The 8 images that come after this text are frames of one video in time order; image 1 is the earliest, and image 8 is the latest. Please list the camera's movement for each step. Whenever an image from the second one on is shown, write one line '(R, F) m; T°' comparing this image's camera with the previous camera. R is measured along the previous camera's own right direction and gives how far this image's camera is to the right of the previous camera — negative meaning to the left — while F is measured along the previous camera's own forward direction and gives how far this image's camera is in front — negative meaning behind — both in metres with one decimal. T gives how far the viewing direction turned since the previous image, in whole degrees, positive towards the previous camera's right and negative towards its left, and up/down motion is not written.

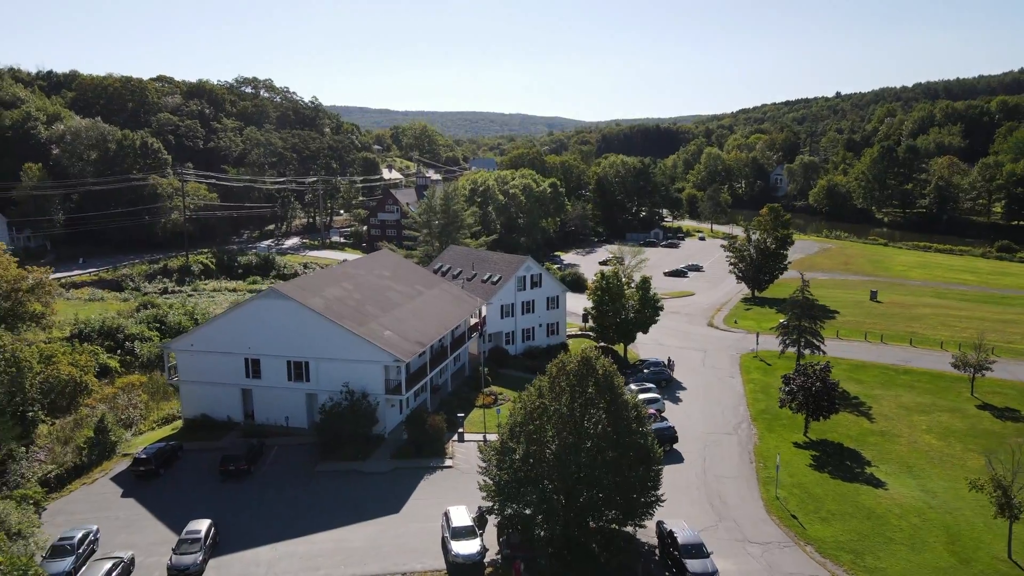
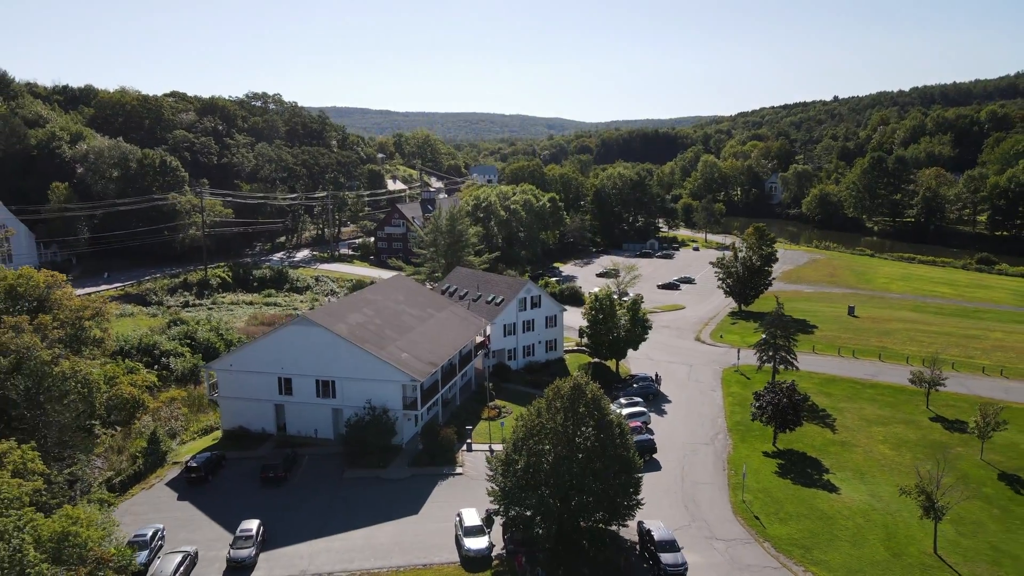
(-0.1, -2.0) m; 0°
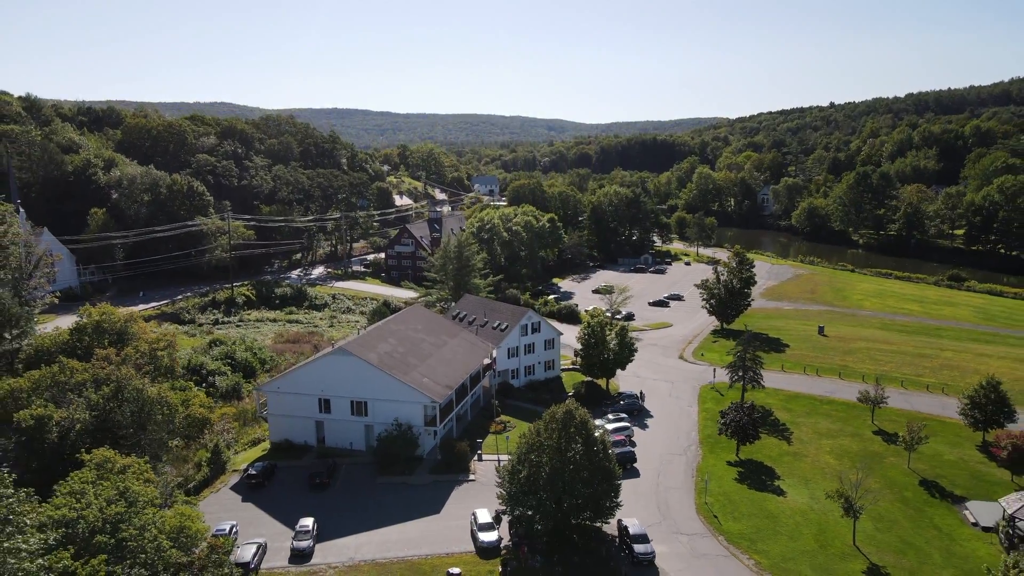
(-0.1, -3.2) m; 0°
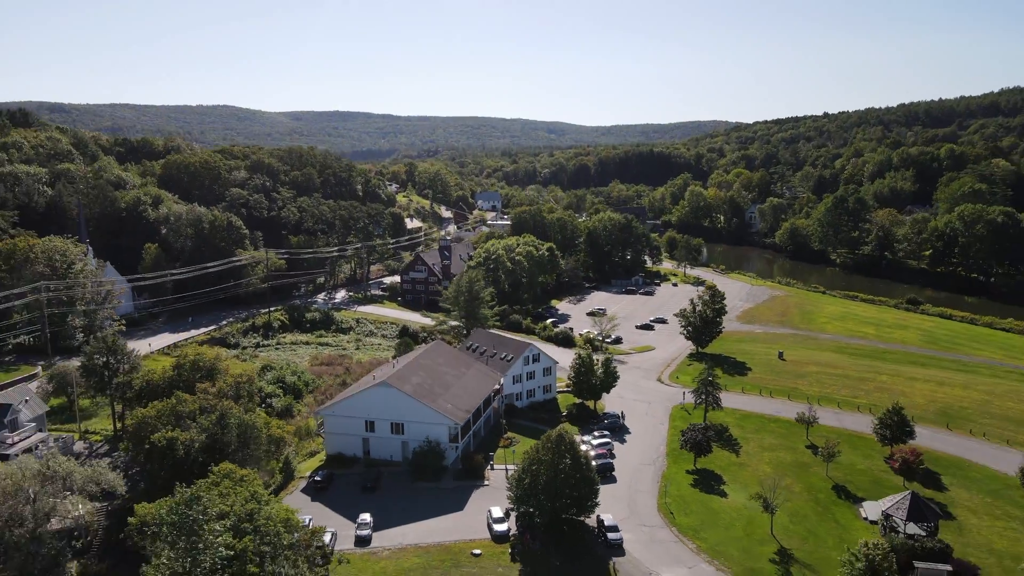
(-0.2, -5.5) m; 0°
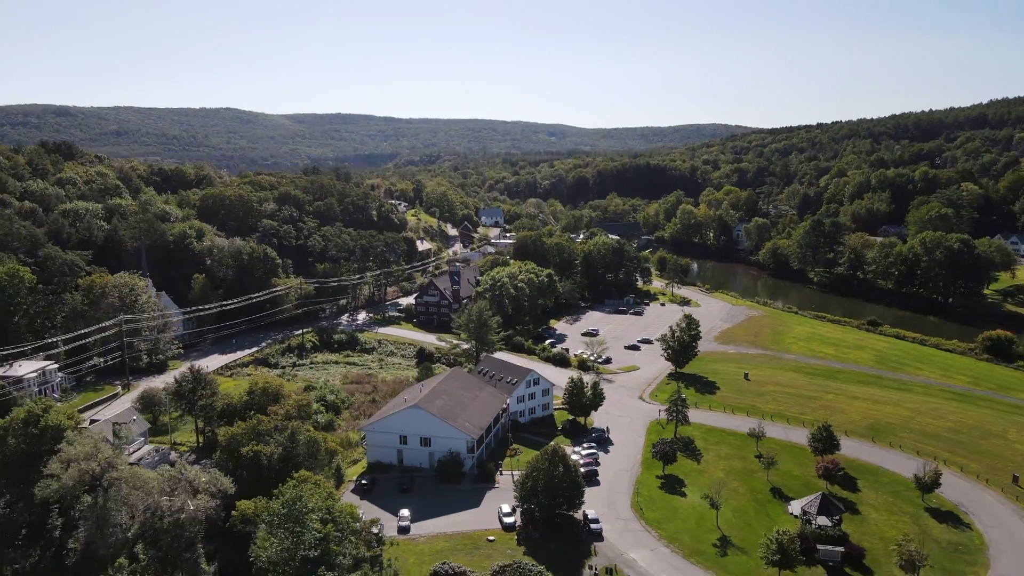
(-0.2, -6.4) m; 0°
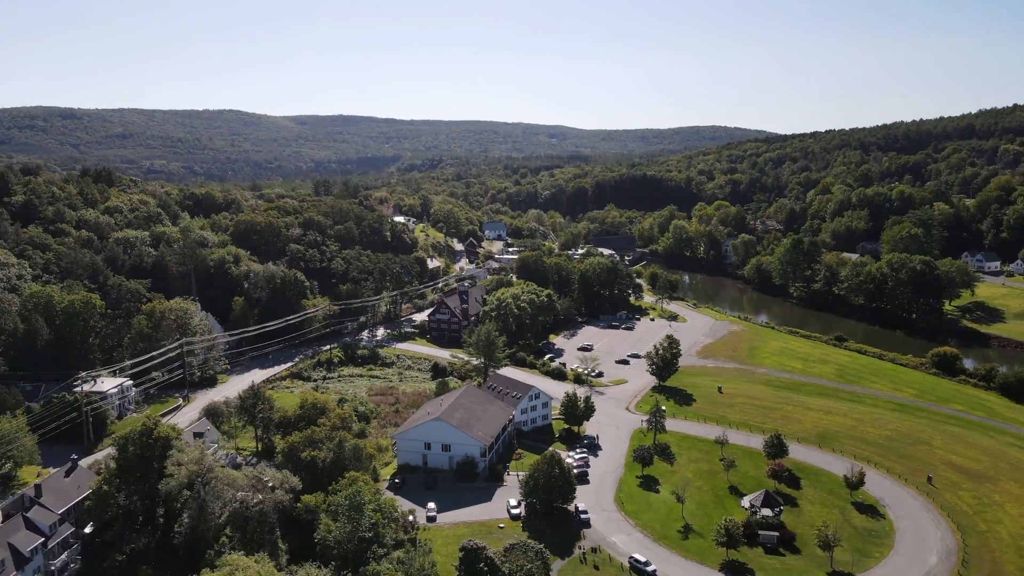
(-0.3, -6.7) m; 0°
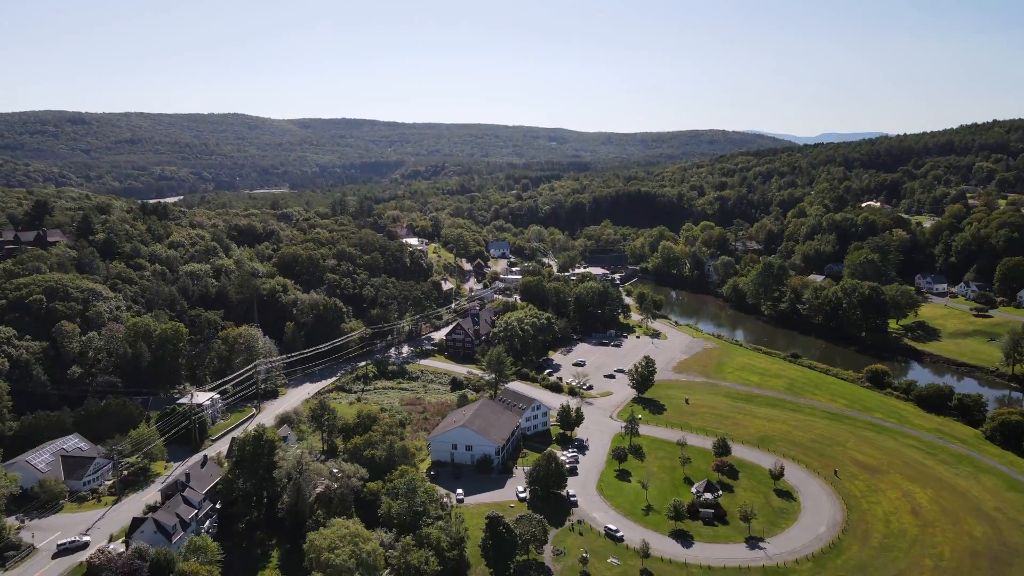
(-0.6, -11.8) m; 0°
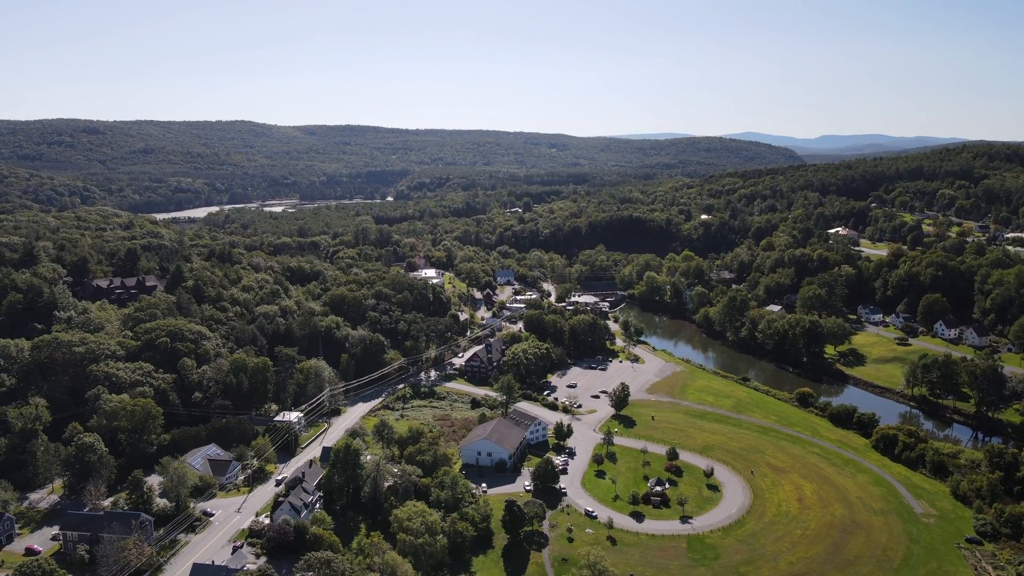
(-0.9, -19.4) m; 0°
